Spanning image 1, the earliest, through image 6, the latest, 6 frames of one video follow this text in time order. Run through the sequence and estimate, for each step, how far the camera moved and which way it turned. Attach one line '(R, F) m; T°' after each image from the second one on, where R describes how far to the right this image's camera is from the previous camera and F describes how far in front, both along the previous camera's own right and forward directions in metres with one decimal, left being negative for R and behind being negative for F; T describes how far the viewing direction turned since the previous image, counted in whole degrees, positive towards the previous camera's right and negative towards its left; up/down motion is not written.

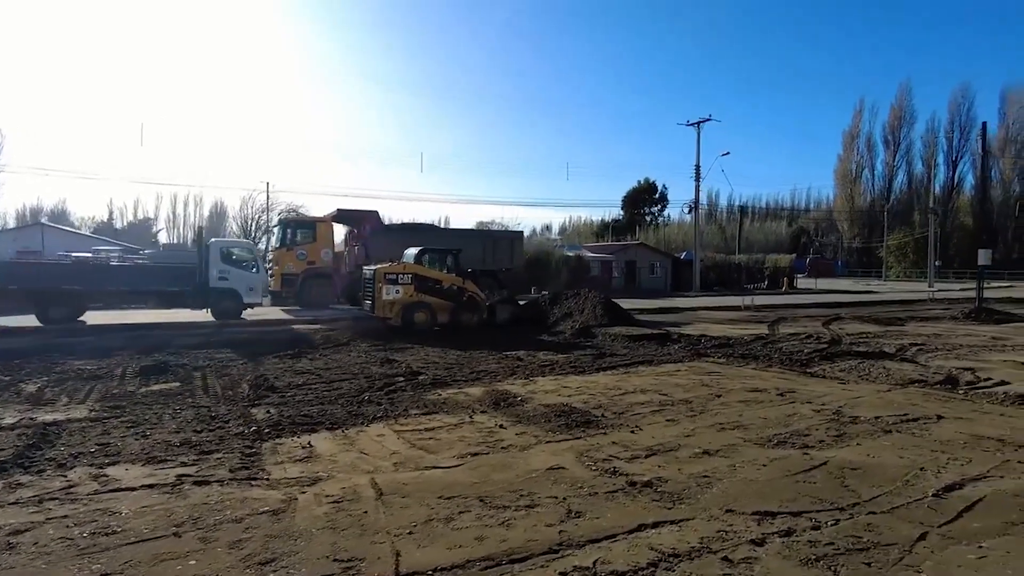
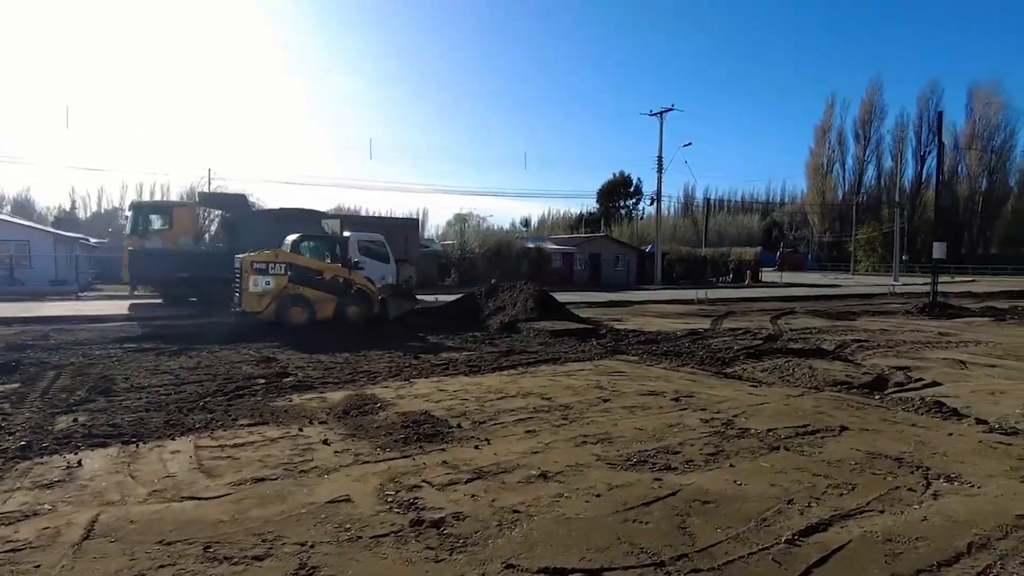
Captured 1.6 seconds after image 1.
(+1.7, +1.3) m; +1°
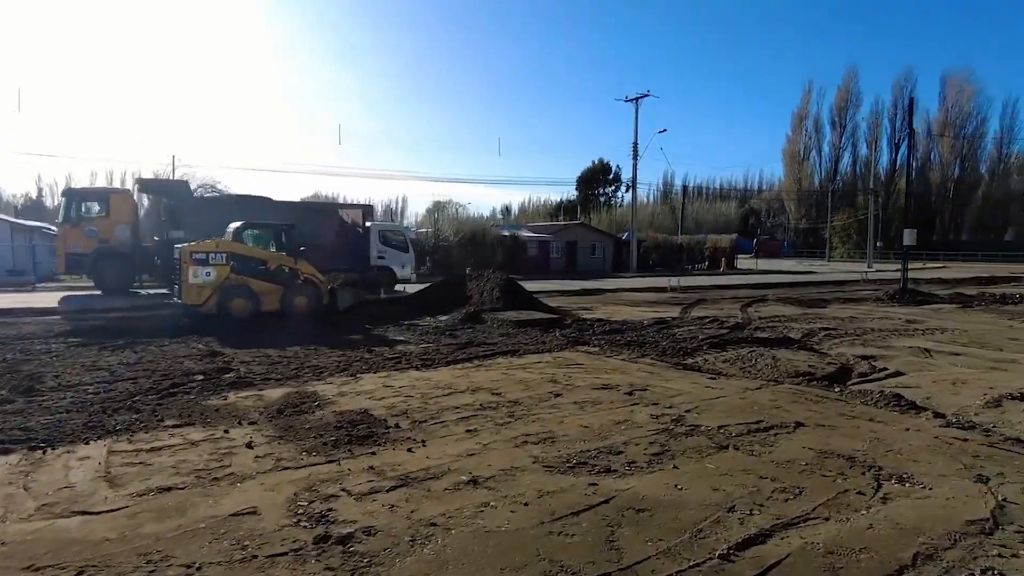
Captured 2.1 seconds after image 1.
(+0.5, +0.4) m; +2°
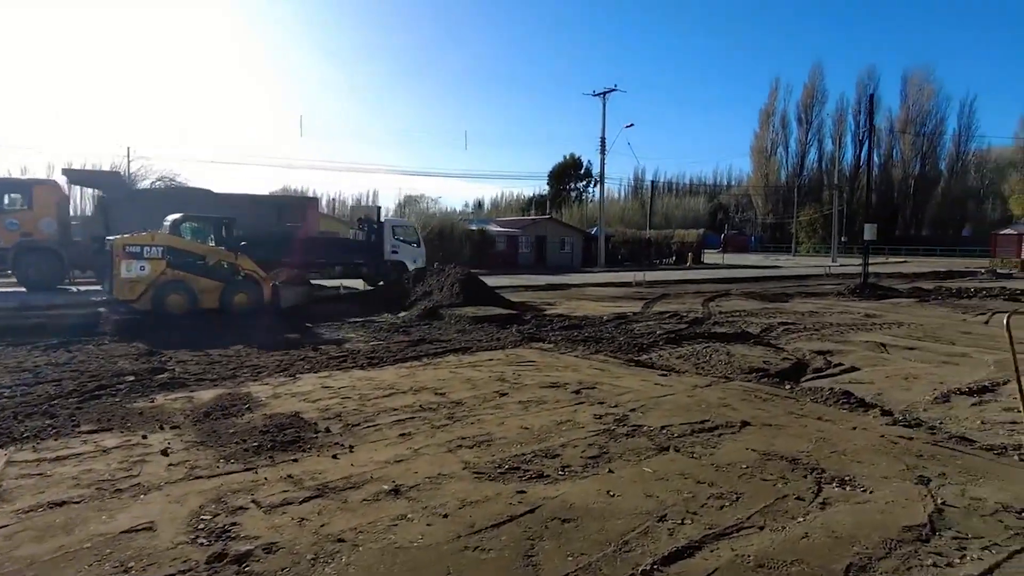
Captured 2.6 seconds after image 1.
(+0.4, +0.3) m; +2°
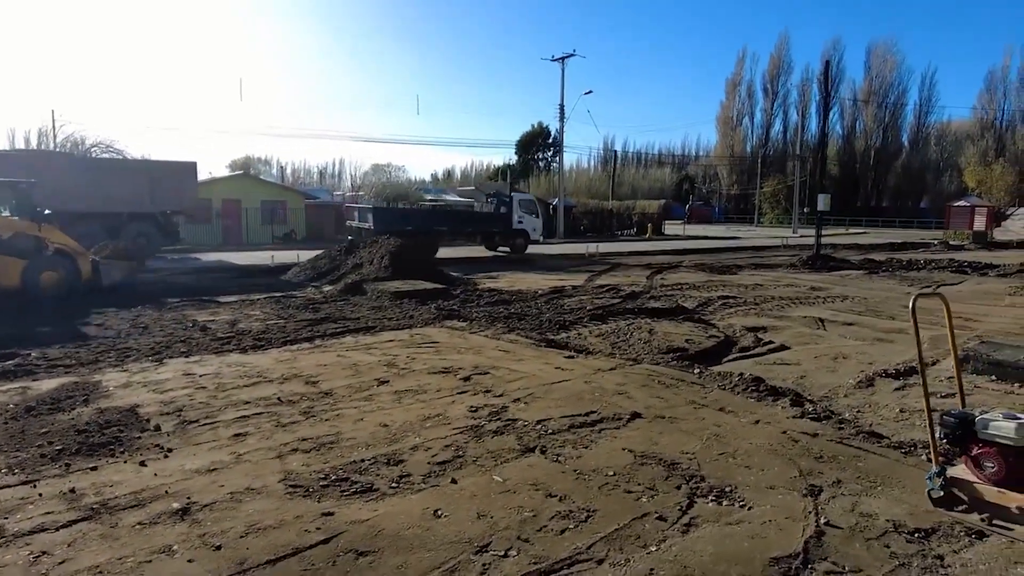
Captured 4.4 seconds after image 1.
(+1.0, +0.9) m; +2°
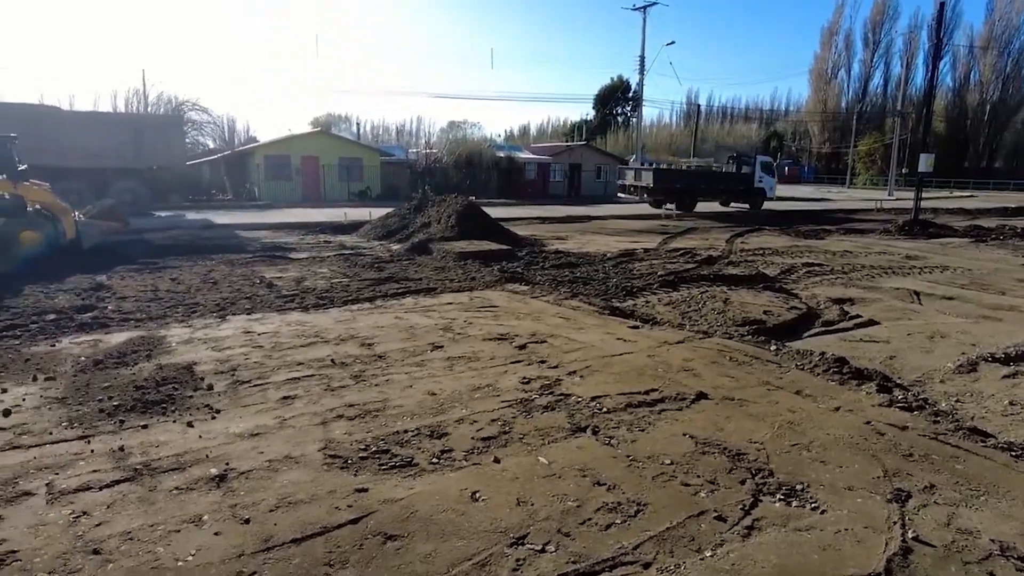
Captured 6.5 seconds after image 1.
(+0.1, +0.4) m; -6°
